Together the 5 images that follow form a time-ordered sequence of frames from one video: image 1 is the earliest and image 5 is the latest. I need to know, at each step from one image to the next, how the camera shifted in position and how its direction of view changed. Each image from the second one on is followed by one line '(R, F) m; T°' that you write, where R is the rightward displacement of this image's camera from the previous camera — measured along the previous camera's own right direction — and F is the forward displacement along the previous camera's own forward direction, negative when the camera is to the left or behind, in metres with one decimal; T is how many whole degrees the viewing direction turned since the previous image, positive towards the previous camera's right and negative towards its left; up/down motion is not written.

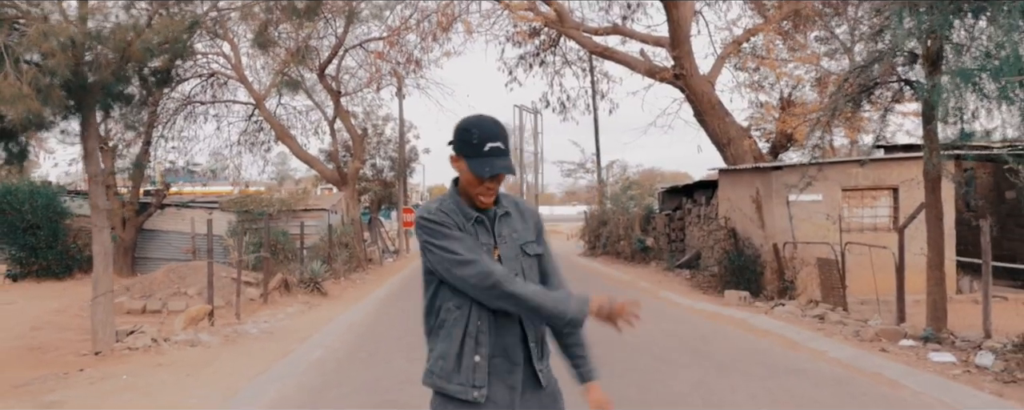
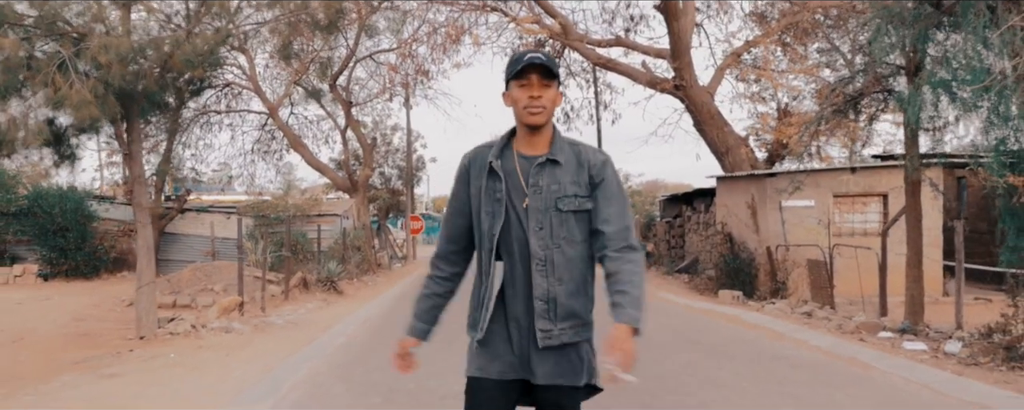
(-0.1, -0.8) m; 0°
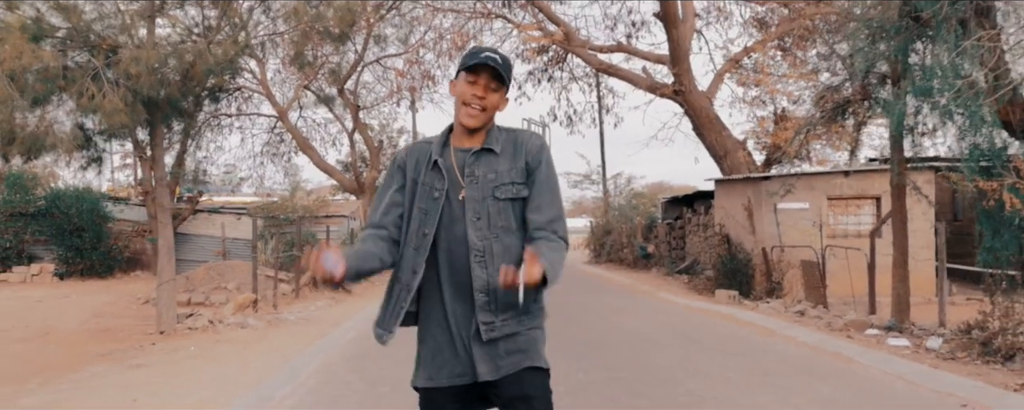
(0.0, -0.5) m; 0°
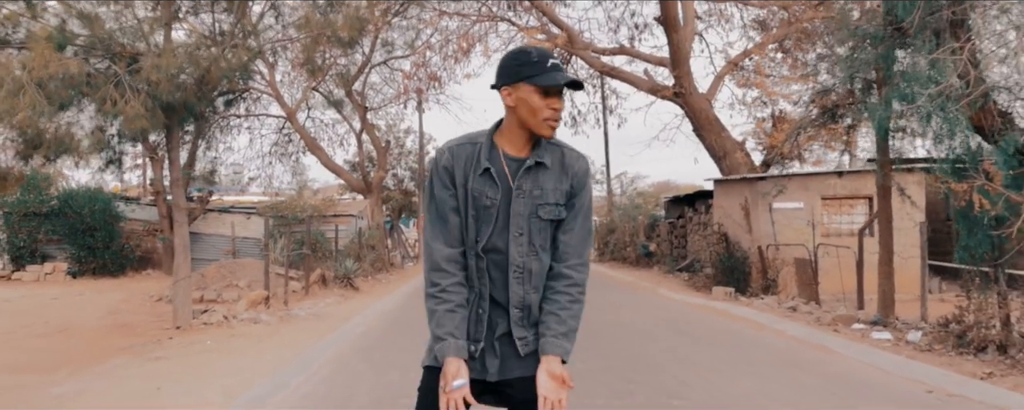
(+0.1, -0.5) m; 0°
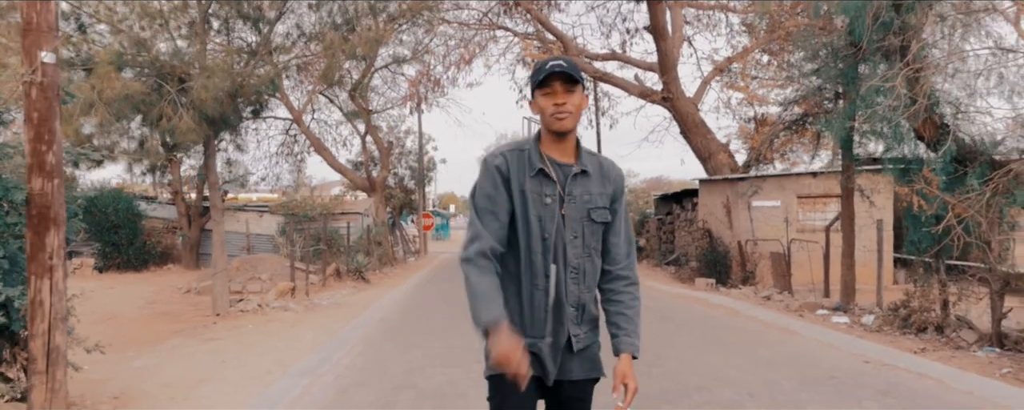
(-0.1, -1.4) m; 0°
